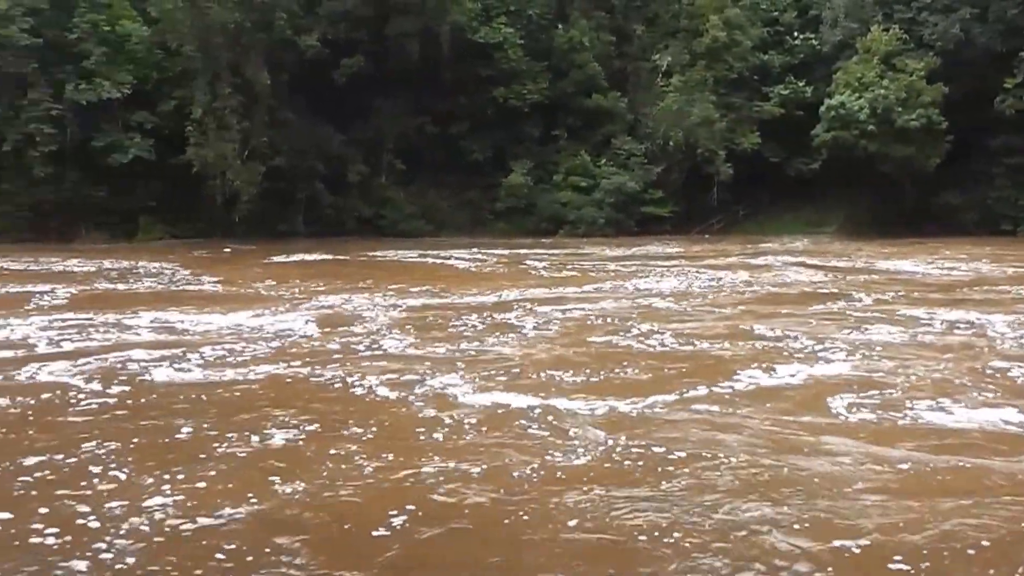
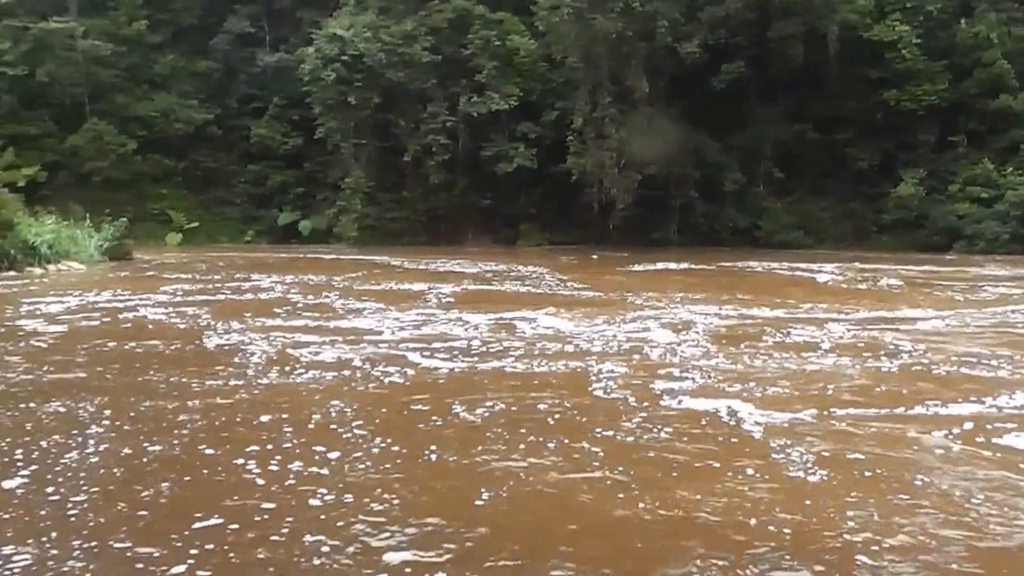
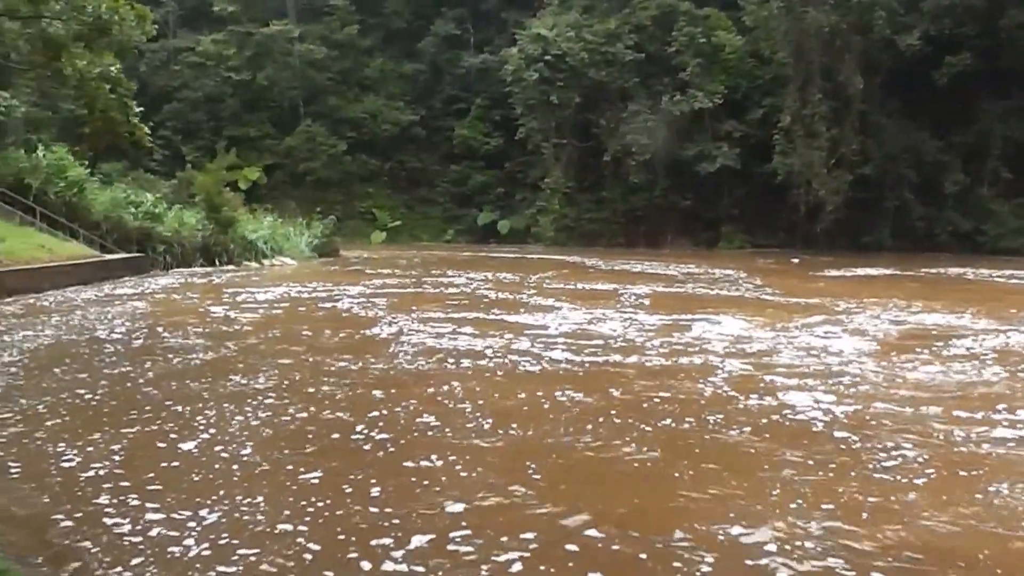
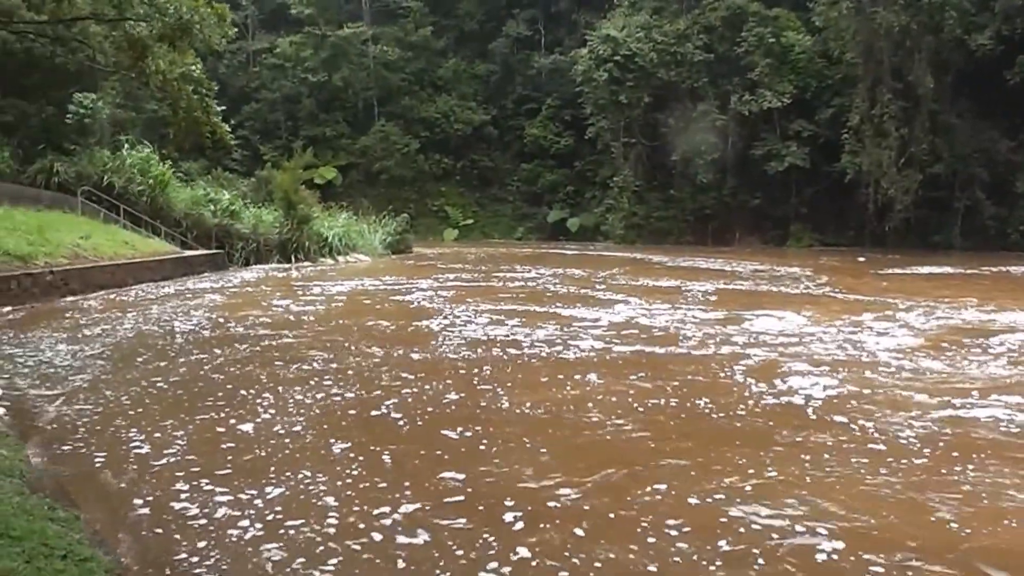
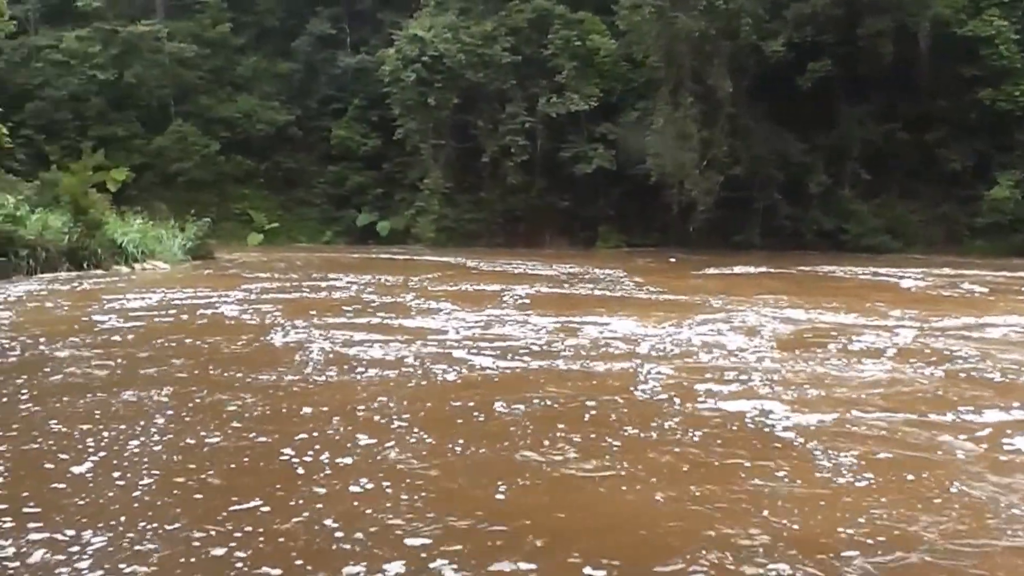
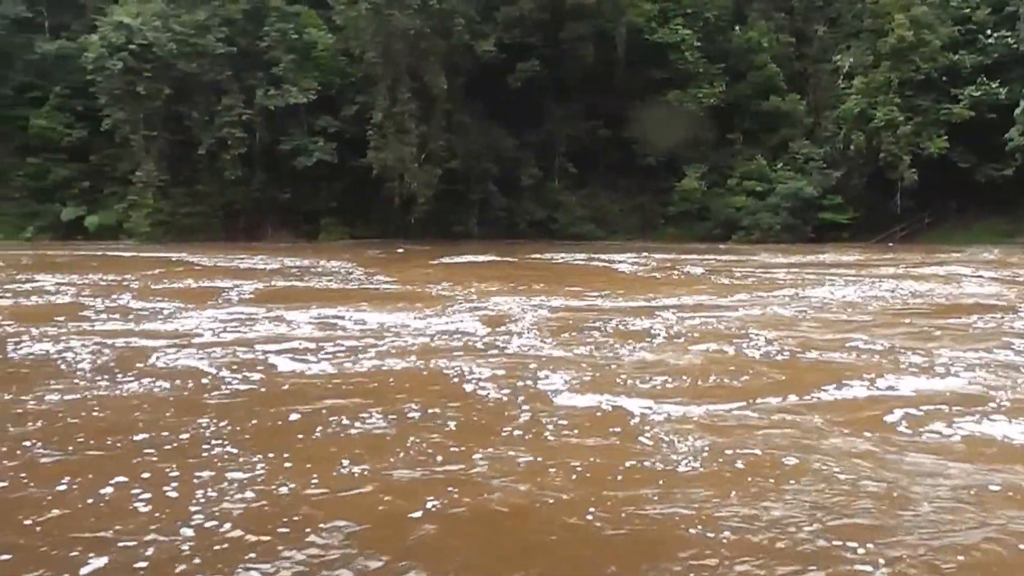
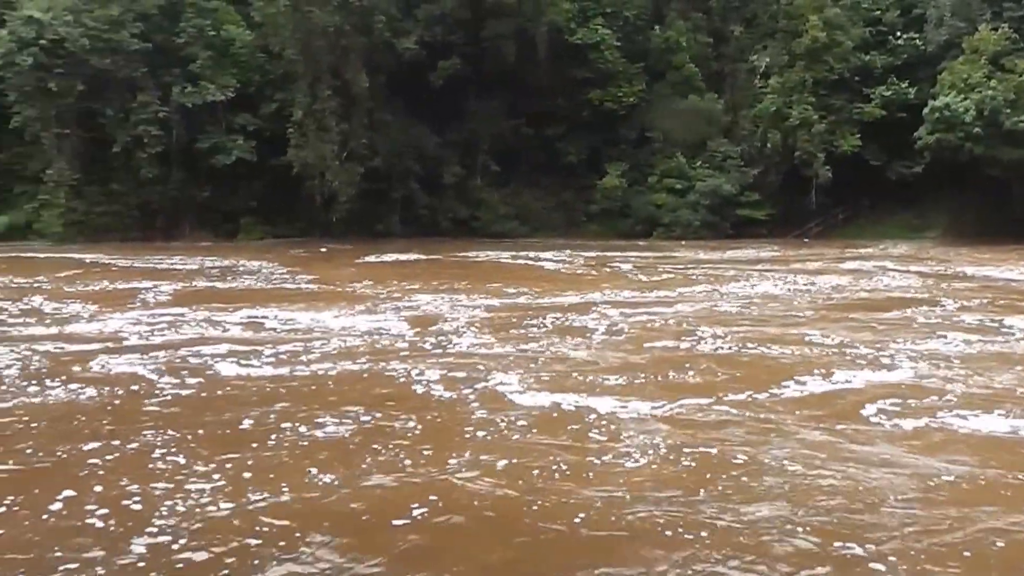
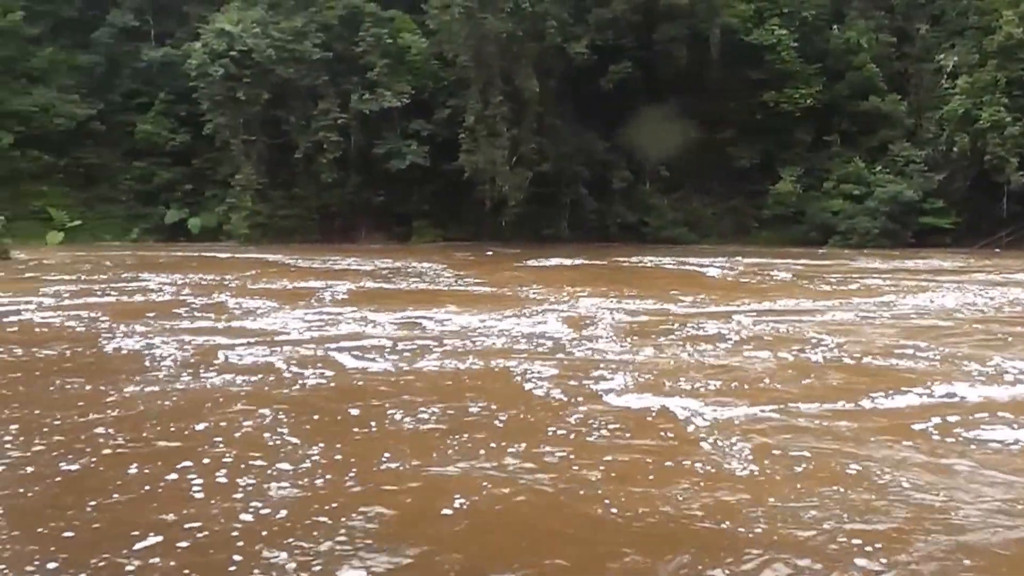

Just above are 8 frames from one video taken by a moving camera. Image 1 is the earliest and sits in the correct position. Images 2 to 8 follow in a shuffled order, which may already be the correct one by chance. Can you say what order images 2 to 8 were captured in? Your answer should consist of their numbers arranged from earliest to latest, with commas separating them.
7, 6, 8, 2, 5, 3, 4
